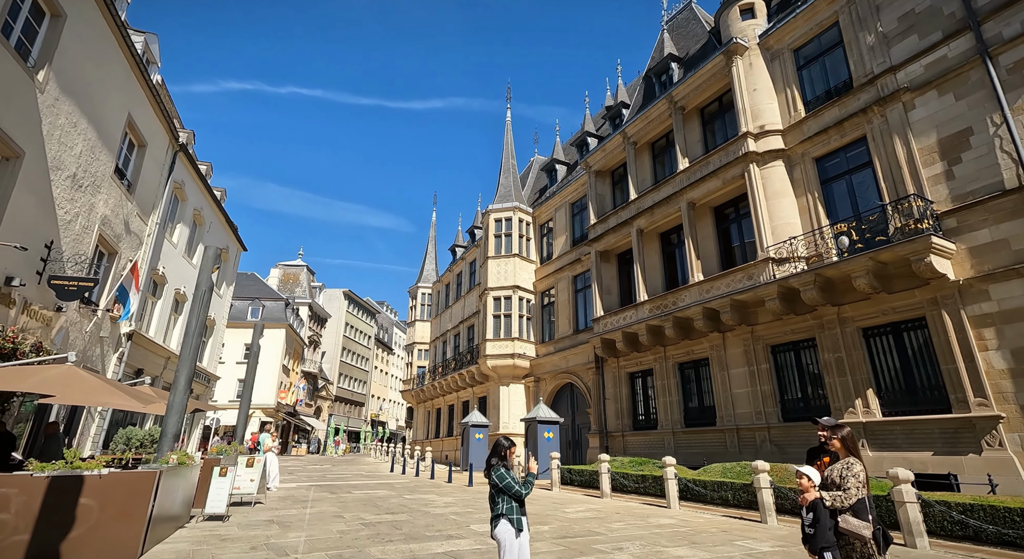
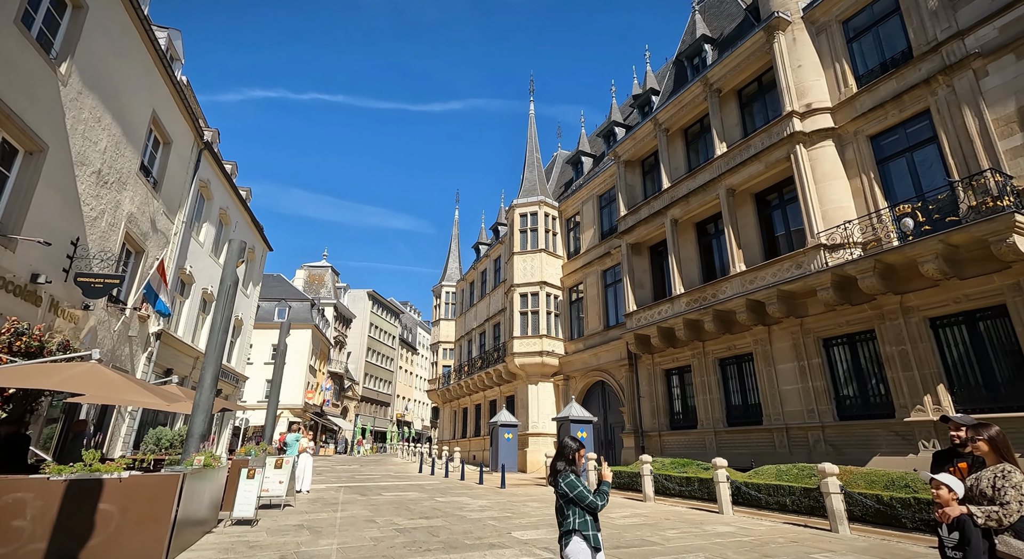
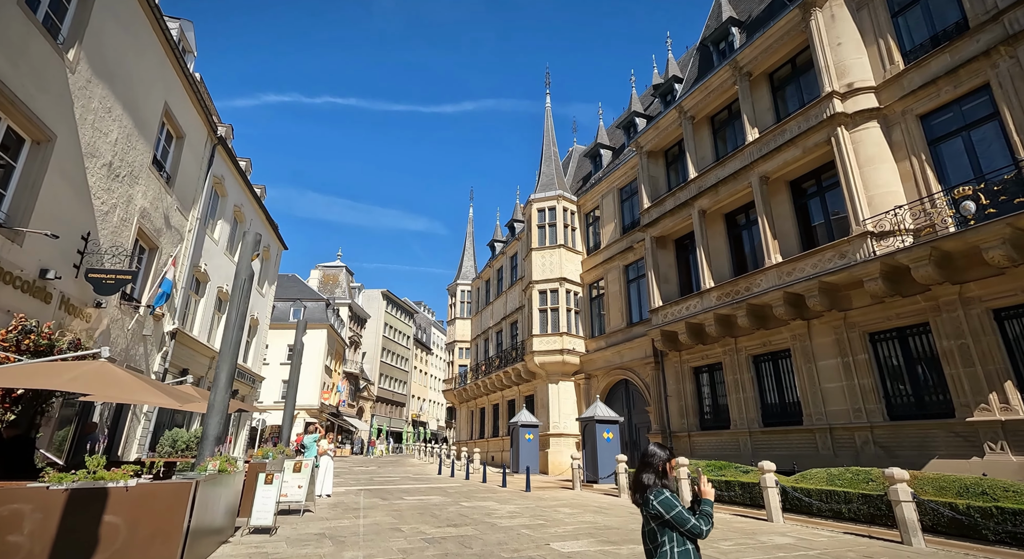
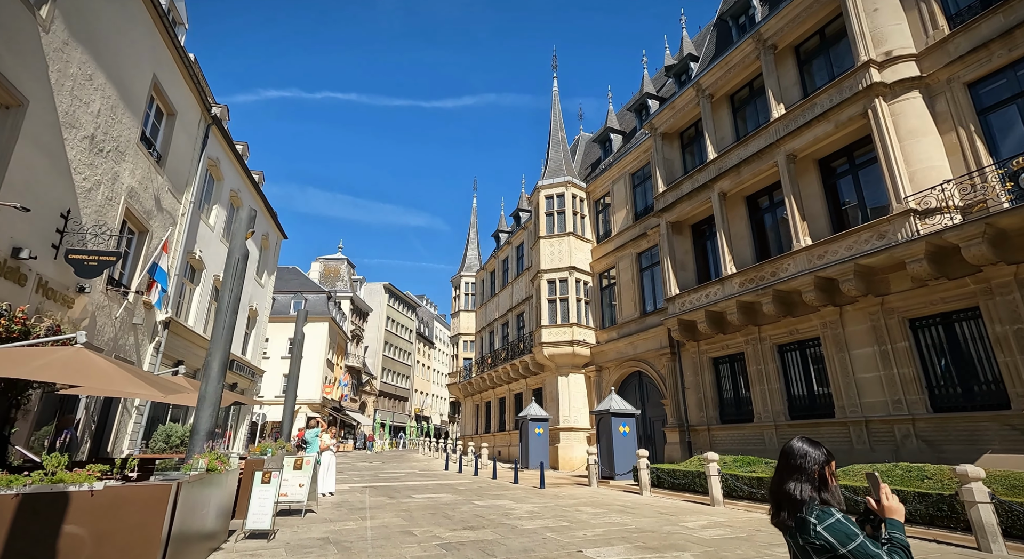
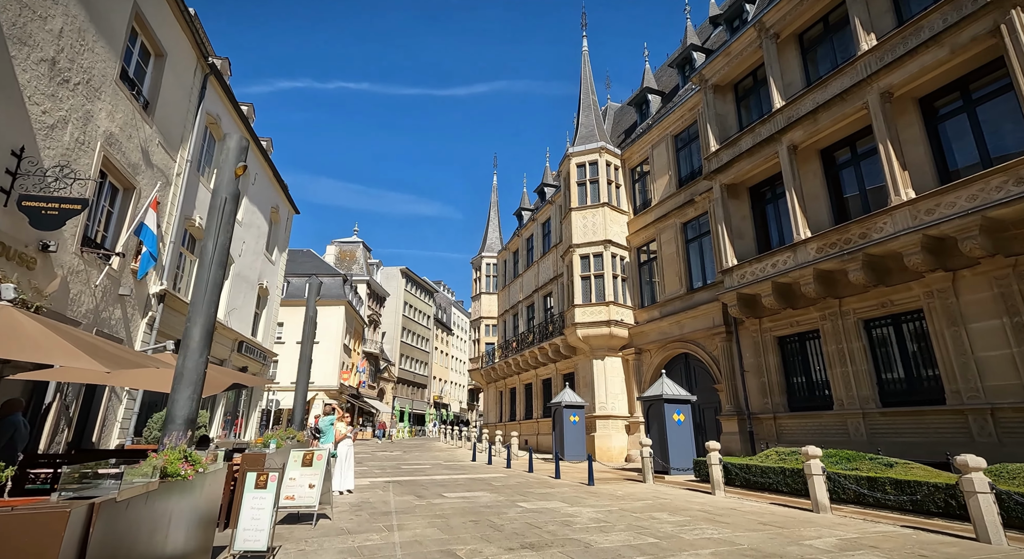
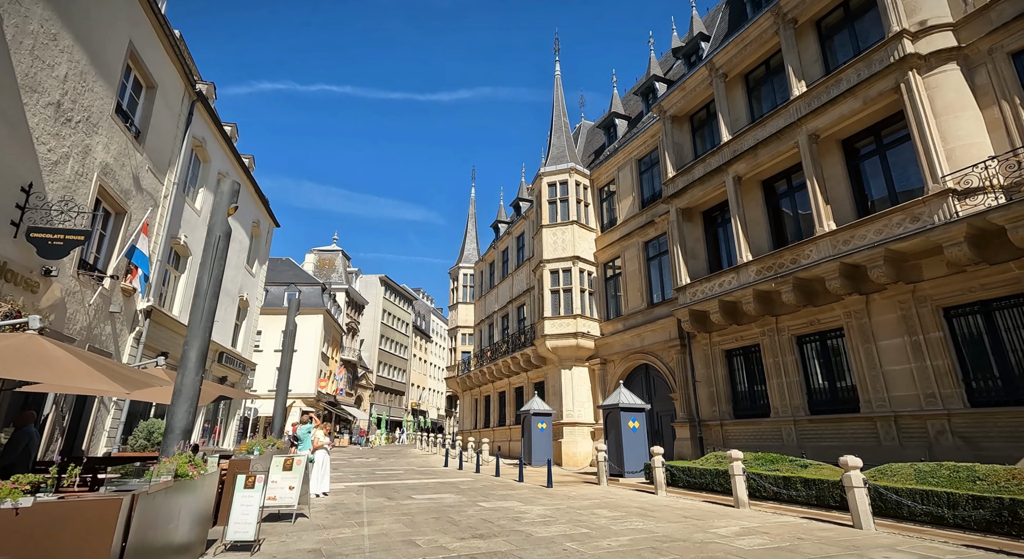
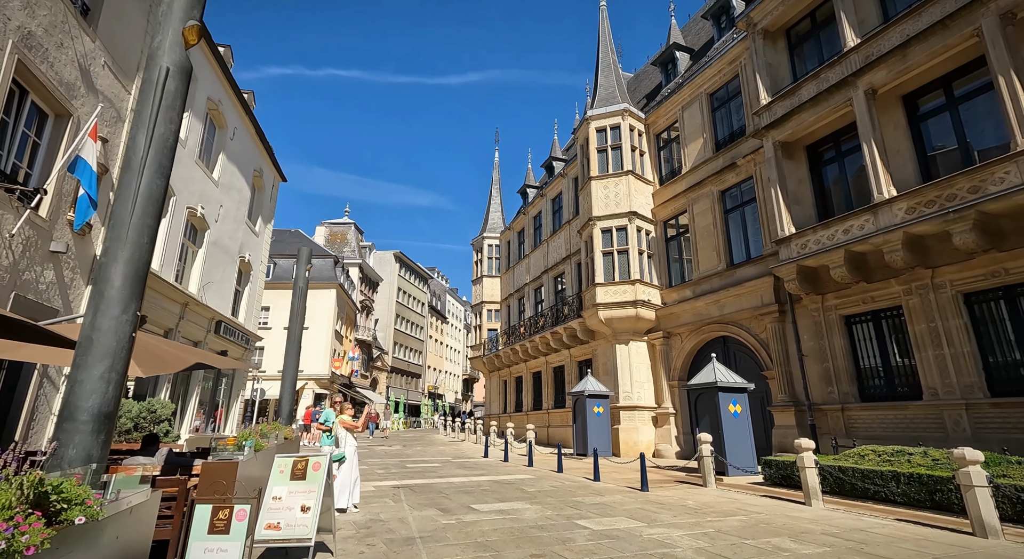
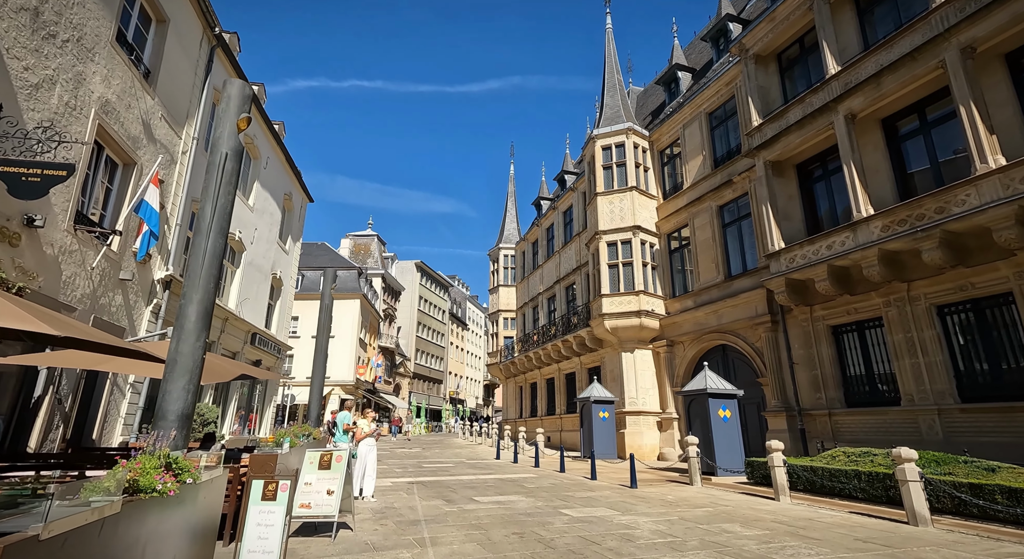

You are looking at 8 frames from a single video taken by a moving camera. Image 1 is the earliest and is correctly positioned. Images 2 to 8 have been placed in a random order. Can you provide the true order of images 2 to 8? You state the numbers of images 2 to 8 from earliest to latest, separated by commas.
2, 3, 4, 6, 5, 8, 7
